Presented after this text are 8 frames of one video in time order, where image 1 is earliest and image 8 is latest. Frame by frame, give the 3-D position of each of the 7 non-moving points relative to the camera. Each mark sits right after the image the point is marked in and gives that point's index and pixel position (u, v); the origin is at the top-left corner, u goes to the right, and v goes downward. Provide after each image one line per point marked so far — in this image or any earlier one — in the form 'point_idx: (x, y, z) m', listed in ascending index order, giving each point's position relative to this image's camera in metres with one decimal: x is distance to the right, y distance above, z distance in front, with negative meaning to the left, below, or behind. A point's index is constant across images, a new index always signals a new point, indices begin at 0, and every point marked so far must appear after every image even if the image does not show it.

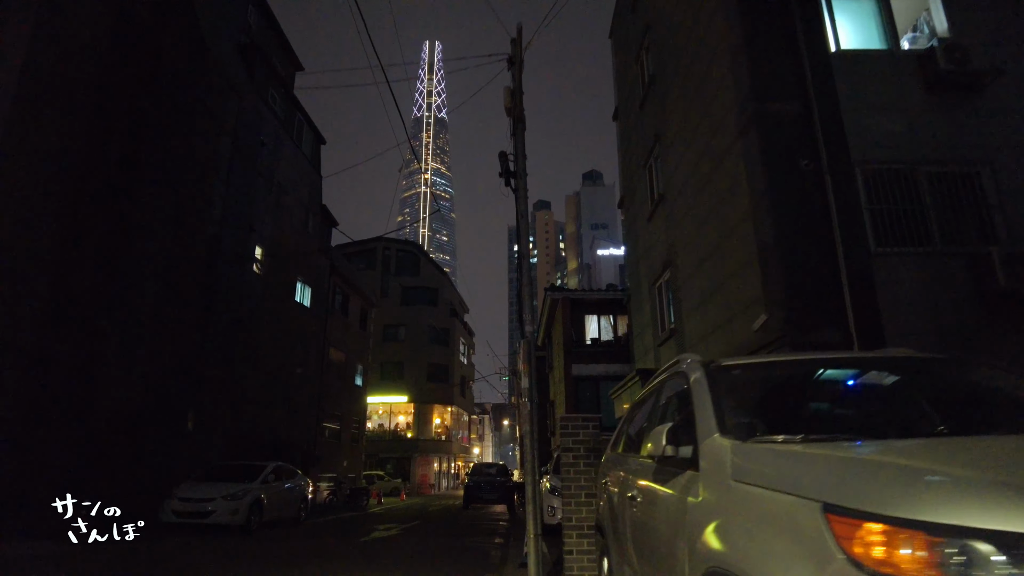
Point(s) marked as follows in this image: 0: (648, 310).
0: (+3.0, -0.5, +13.8) m
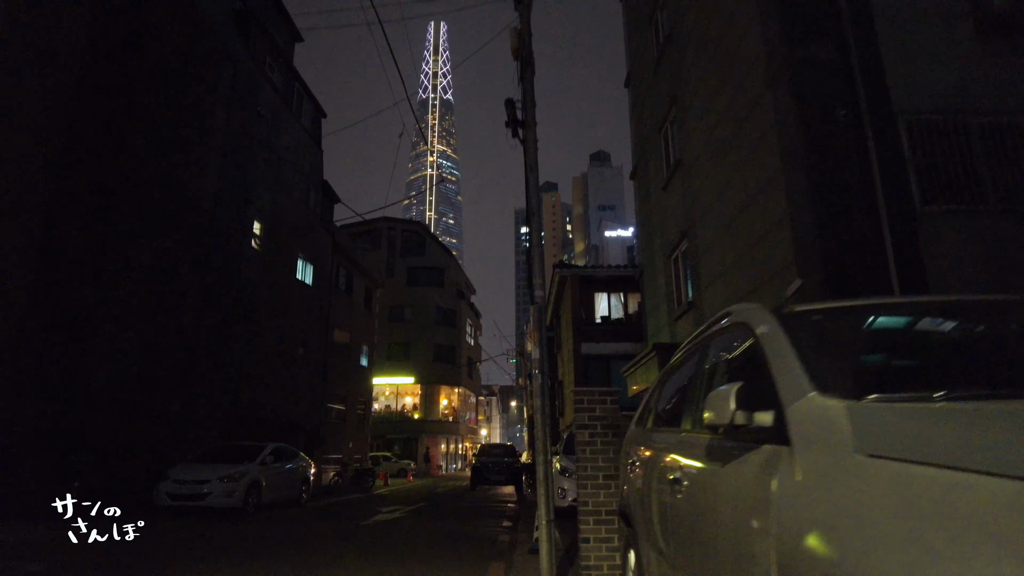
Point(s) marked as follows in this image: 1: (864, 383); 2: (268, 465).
0: (+3.2, +0.1, +13.1) m
1: (+1.1, -0.3, +1.9) m
2: (-5.1, -3.7, +13.1) m
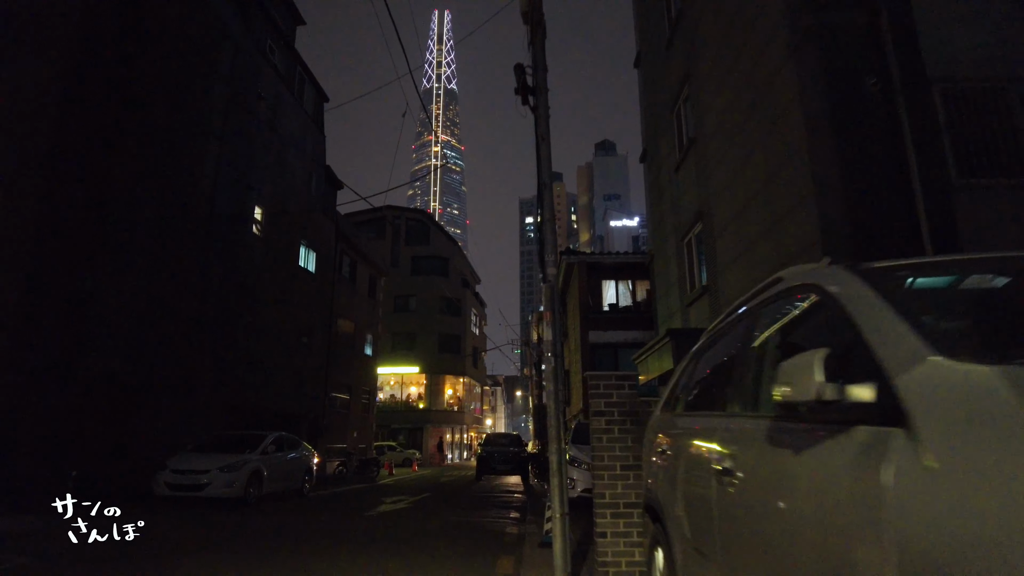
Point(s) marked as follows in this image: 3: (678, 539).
0: (+3.3, +0.4, +12.7) m
1: (+1.2, -0.2, +1.5) m
2: (-4.9, -3.4, +12.8) m
3: (+0.8, -1.2, +2.9) m
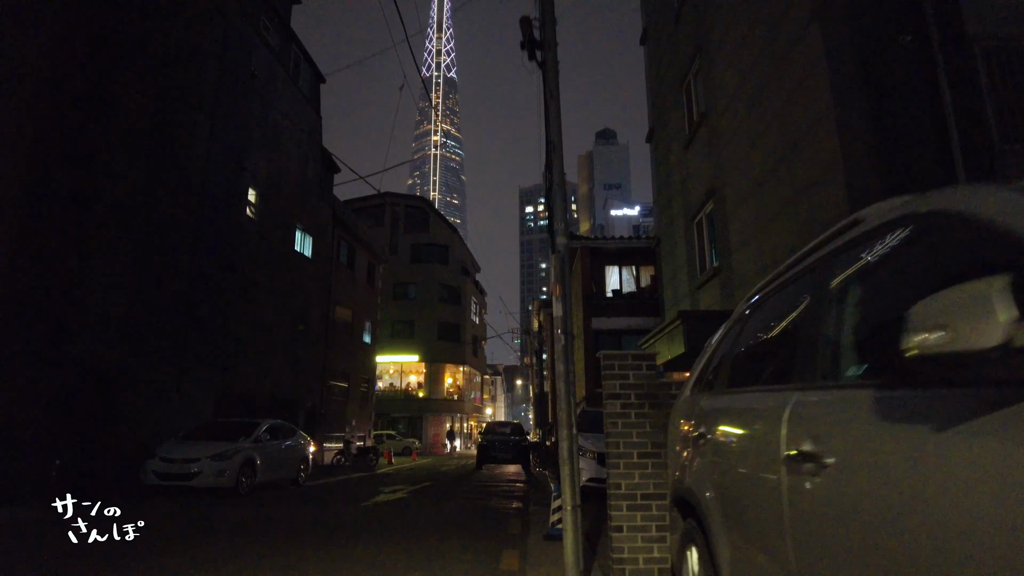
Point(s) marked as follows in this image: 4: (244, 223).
0: (+3.3, +0.7, +12.3) m
1: (+1.2, 0.0, +1.1) m
2: (-4.9, -3.0, +12.4) m
3: (+0.8, -1.0, +2.4) m
4: (-7.2, +1.8, +17.0) m
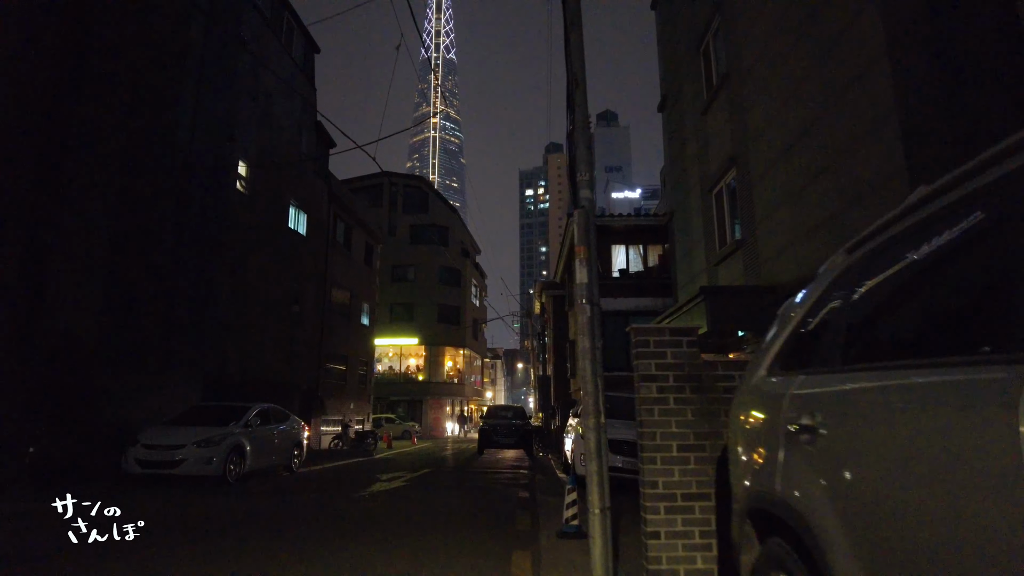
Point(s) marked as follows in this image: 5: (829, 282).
0: (+3.4, +1.2, +11.5) m
1: (+1.3, +0.2, +0.3) m
2: (-4.8, -2.6, +11.7) m
3: (+0.9, -0.8, +1.7) m
4: (-7.2, +2.3, +16.2) m
5: (+1.2, 0.0, +2.4) m
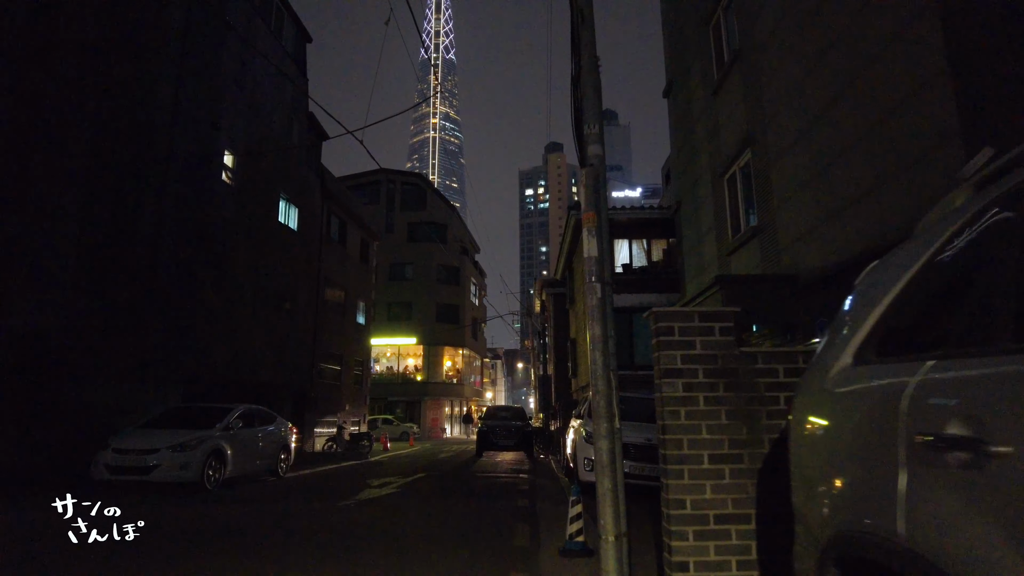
0: (+3.4, +1.3, +10.8) m
1: (+1.3, +0.3, -0.4) m
2: (-4.8, -2.5, +11.0) m
3: (+0.9, -0.7, +1.0) m
4: (-7.2, +2.4, +15.5) m
5: (+1.2, +0.2, +1.7) m
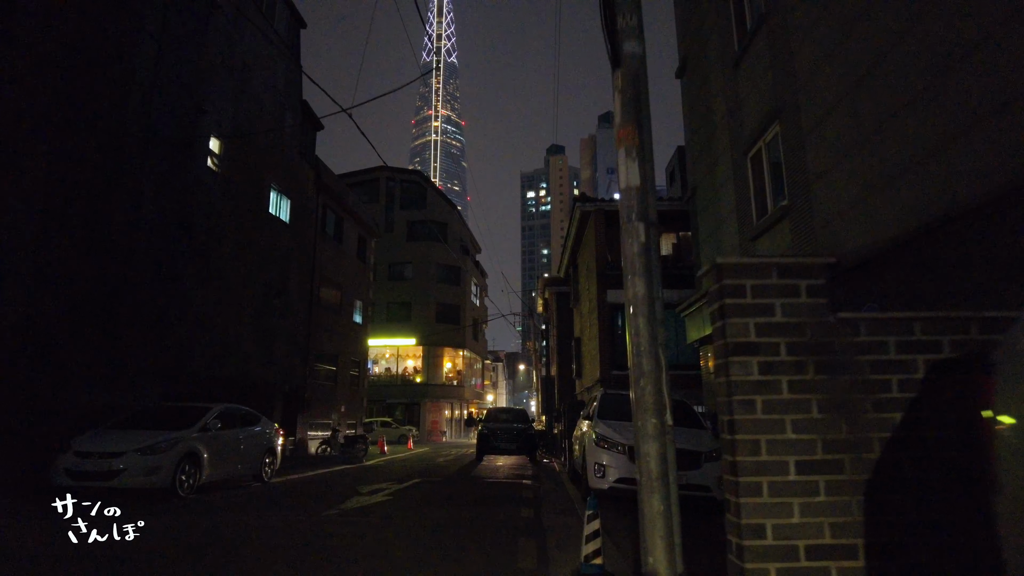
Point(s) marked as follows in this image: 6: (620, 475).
0: (+3.5, +1.5, +9.9) m
1: (+1.3, +0.5, -1.2) m
2: (-4.8, -2.3, +10.1) m
3: (+0.9, -0.4, +0.1) m
4: (-7.1, +2.6, +14.7) m
5: (+1.2, +0.4, +0.9) m
6: (+1.4, -2.4, +8.2) m
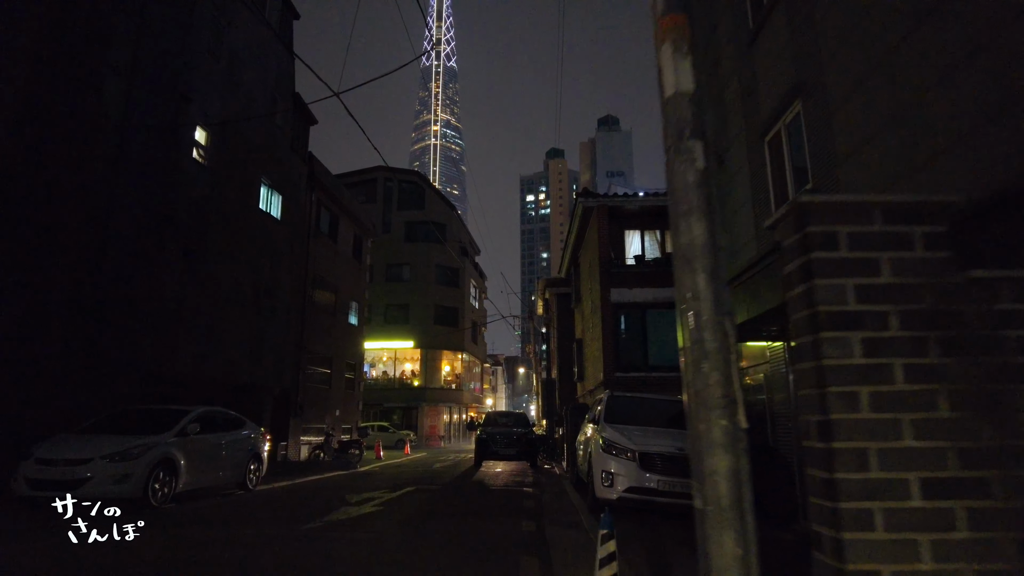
0: (+3.5, +1.5, +9.3) m
1: (+1.3, +0.7, -1.9) m
2: (-4.8, -2.2, +9.5) m
3: (+0.9, -0.3, -0.5) m
4: (-7.1, +2.6, +14.0) m
5: (+1.2, +0.5, +0.2) m
6: (+1.4, -2.3, +7.5) m
